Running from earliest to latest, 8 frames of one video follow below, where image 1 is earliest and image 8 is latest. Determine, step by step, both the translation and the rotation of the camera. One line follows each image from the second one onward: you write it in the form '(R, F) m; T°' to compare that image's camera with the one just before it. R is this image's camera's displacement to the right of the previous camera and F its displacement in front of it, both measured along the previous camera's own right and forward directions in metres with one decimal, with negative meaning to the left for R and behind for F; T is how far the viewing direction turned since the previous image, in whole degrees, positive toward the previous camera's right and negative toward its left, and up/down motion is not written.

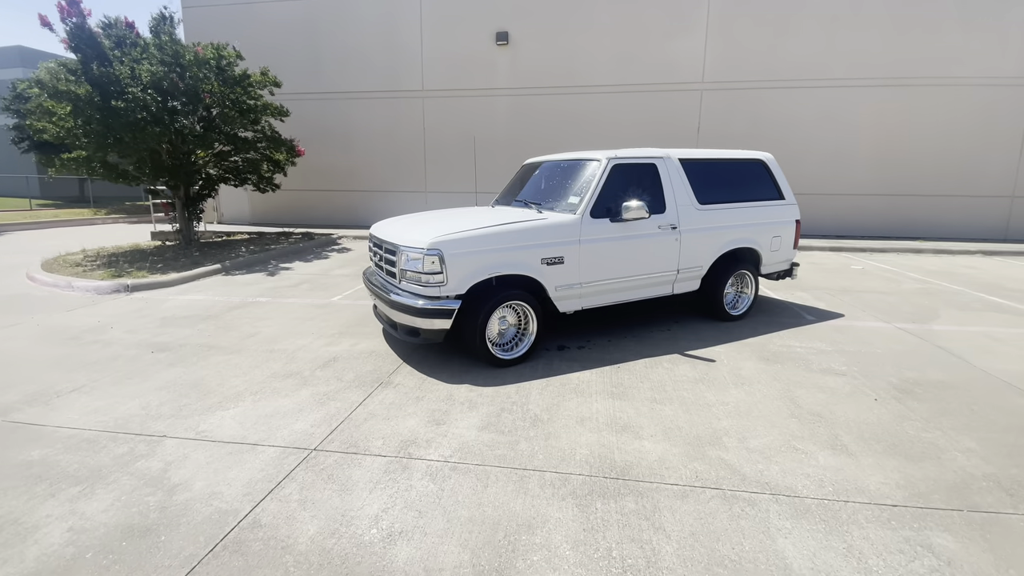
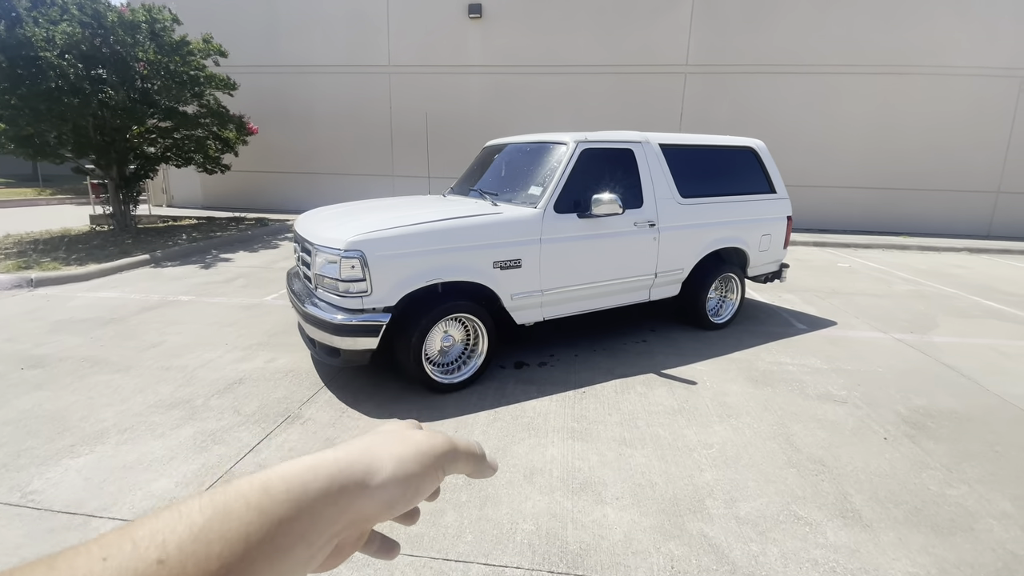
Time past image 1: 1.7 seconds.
(+0.3, +0.8) m; +2°
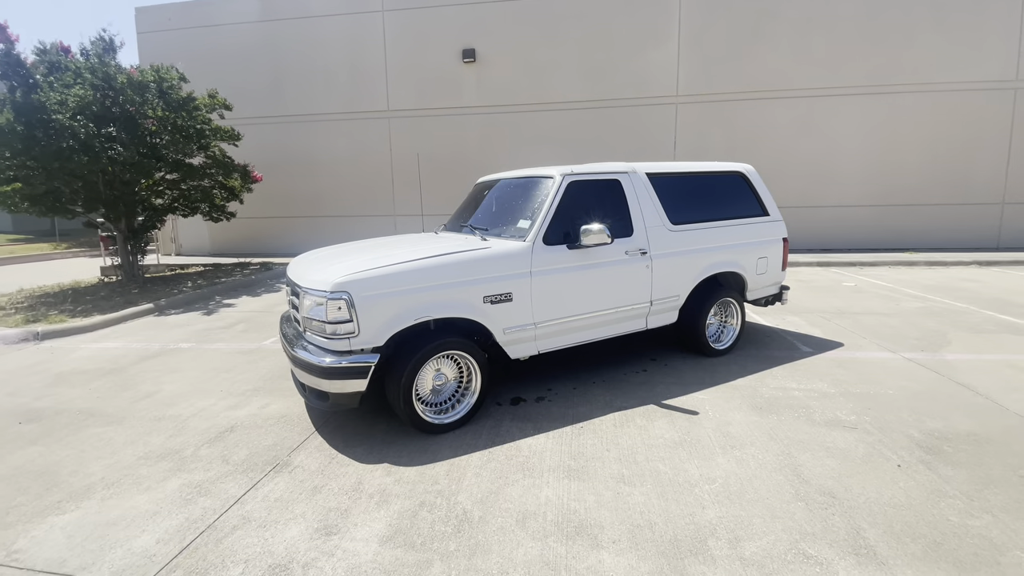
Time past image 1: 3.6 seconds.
(+0.1, 0.0) m; -1°
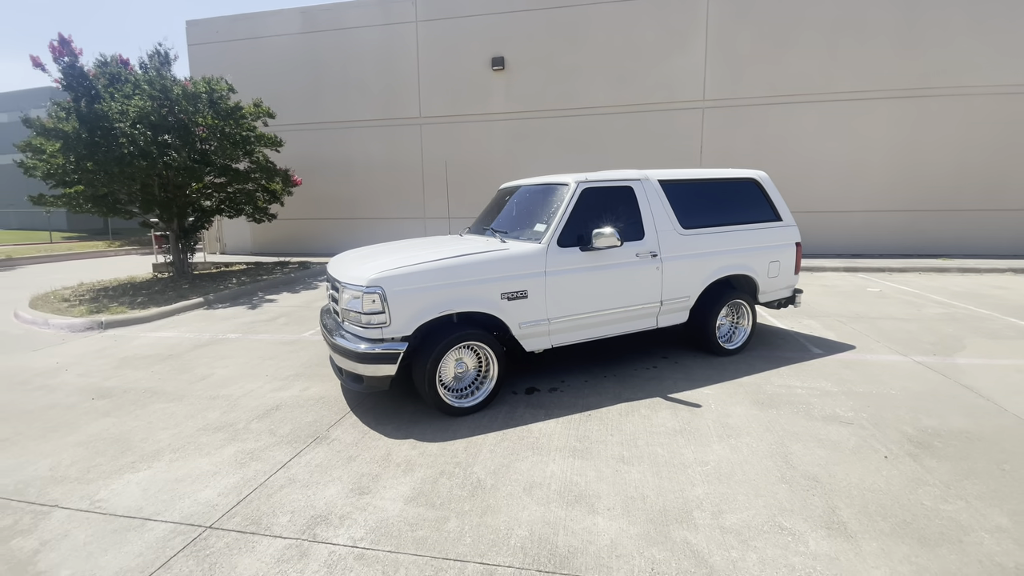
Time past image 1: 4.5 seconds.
(+0.1, -0.4) m; -3°
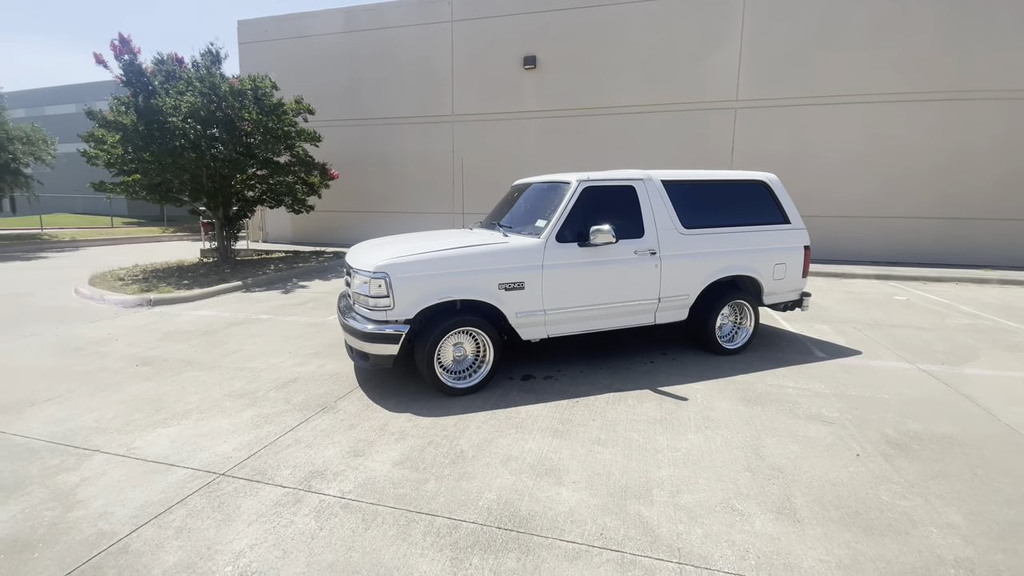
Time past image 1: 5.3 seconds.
(+0.3, -0.3) m; -4°
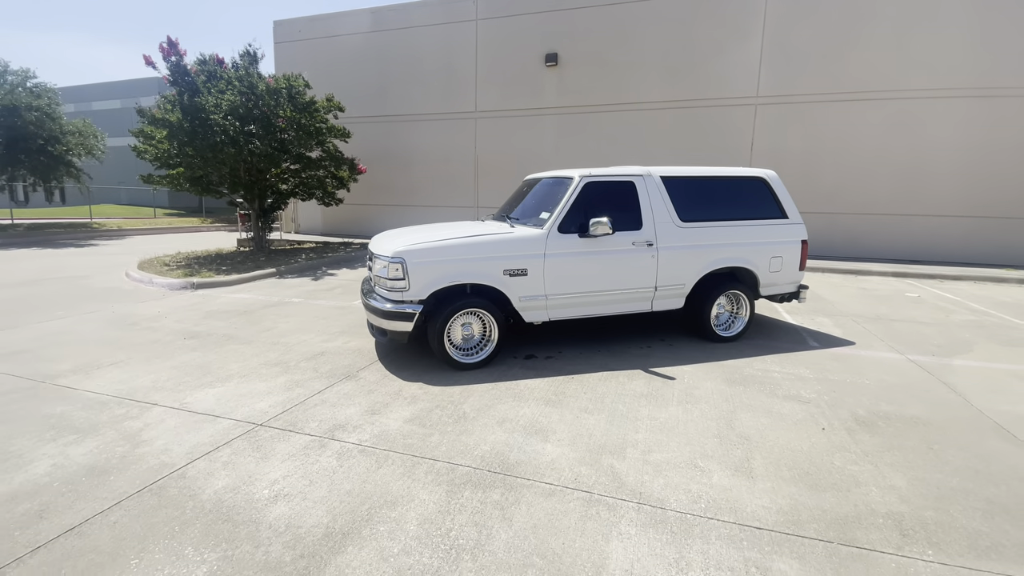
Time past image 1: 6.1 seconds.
(+0.2, -0.4) m; -3°
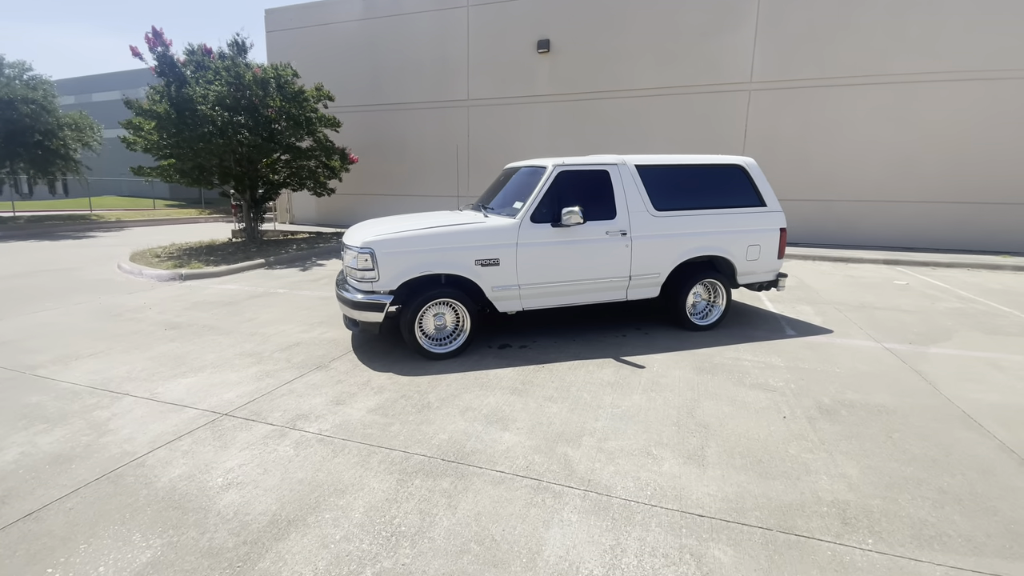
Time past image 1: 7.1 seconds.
(+0.3, 0.0) m; 0°
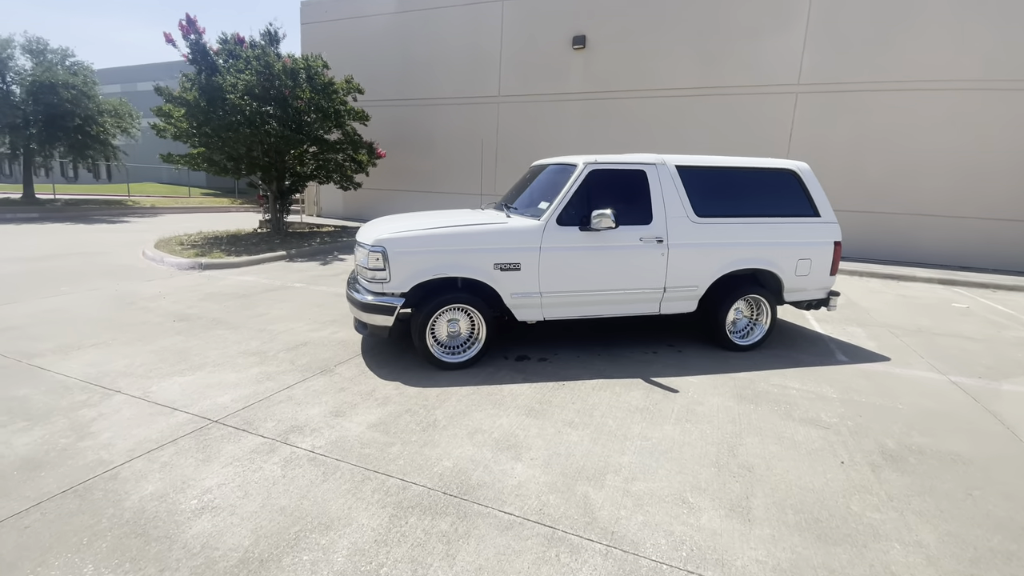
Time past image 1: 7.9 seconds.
(0.0, +0.4) m; -3°
